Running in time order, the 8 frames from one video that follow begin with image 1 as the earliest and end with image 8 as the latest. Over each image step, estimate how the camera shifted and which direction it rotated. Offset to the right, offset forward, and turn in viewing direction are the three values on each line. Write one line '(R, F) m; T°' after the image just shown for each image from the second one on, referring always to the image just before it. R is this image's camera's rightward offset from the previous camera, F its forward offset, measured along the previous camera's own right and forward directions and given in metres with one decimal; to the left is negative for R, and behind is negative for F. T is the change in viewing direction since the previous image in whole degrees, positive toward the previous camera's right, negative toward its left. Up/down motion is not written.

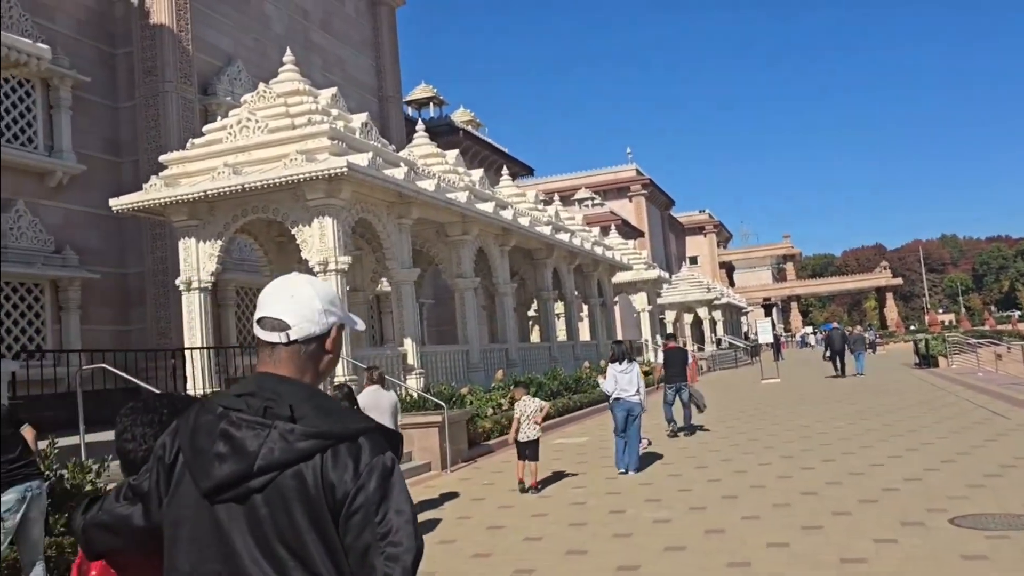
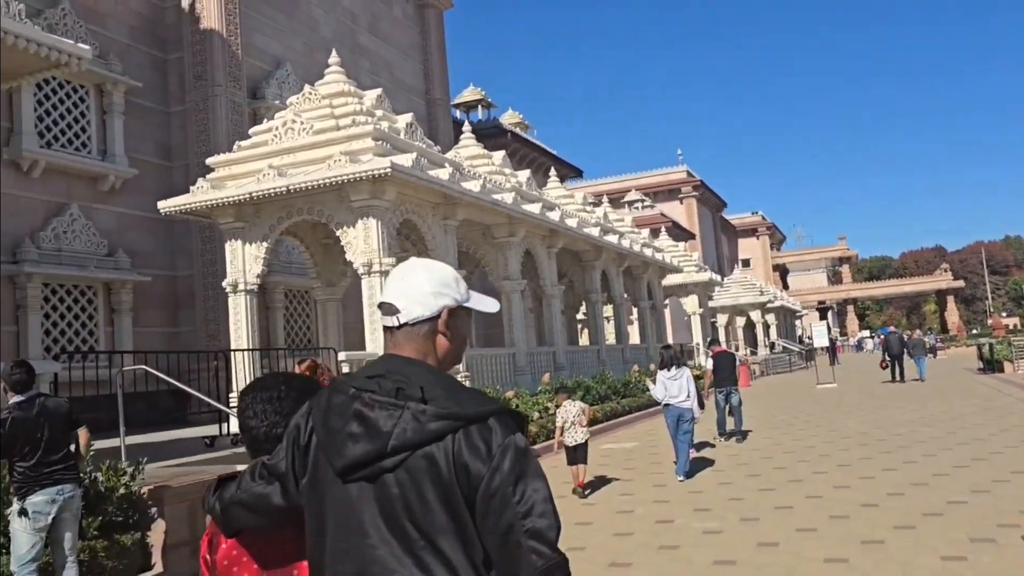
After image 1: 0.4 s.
(0.0, +0.2) m; -3°
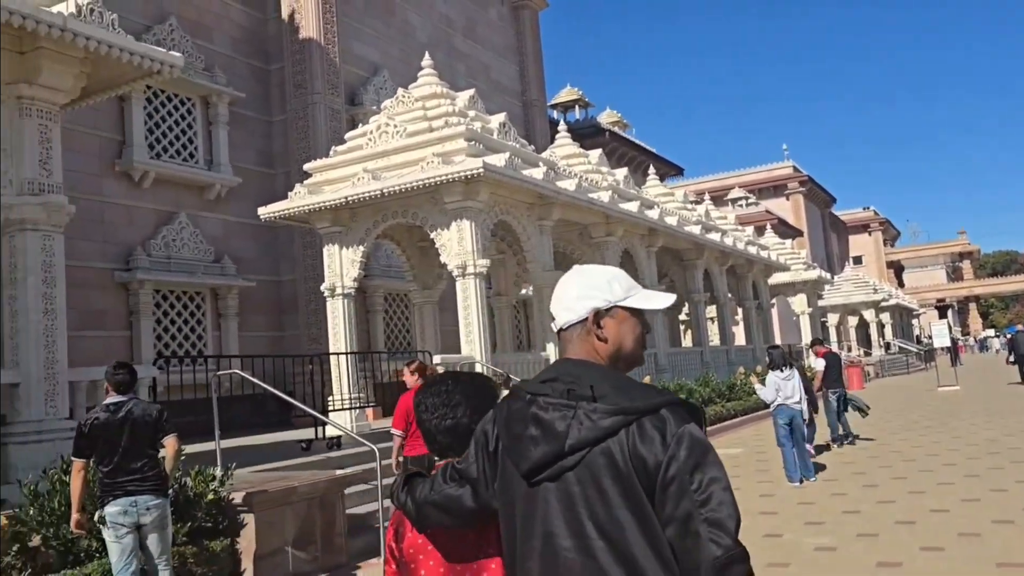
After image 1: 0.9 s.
(+0.1, +0.2) m; -6°
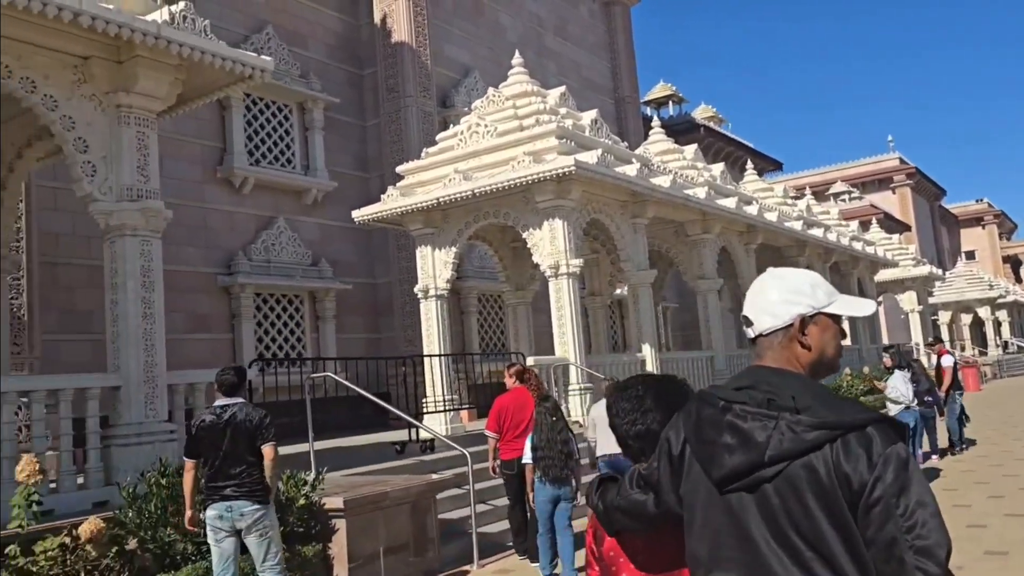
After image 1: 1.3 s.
(0.0, +0.2) m; -6°
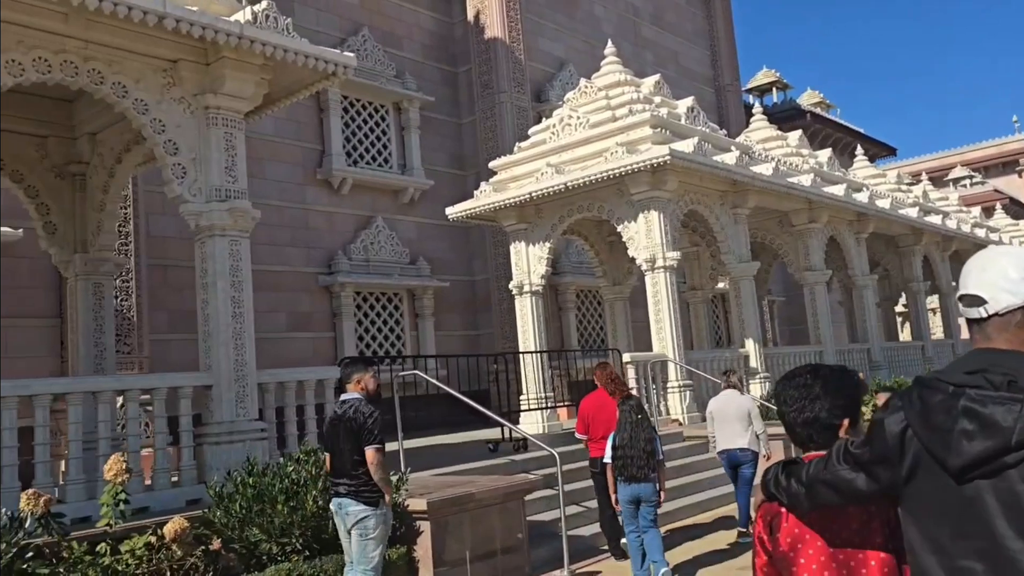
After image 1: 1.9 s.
(+0.1, +0.2) m; -7°
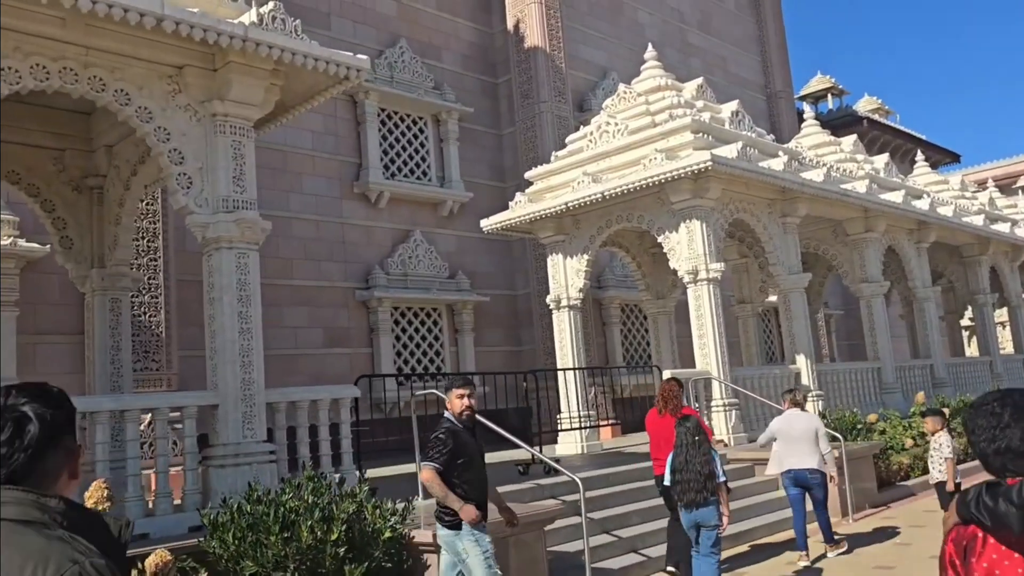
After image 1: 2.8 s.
(+0.2, +0.4) m; -3°
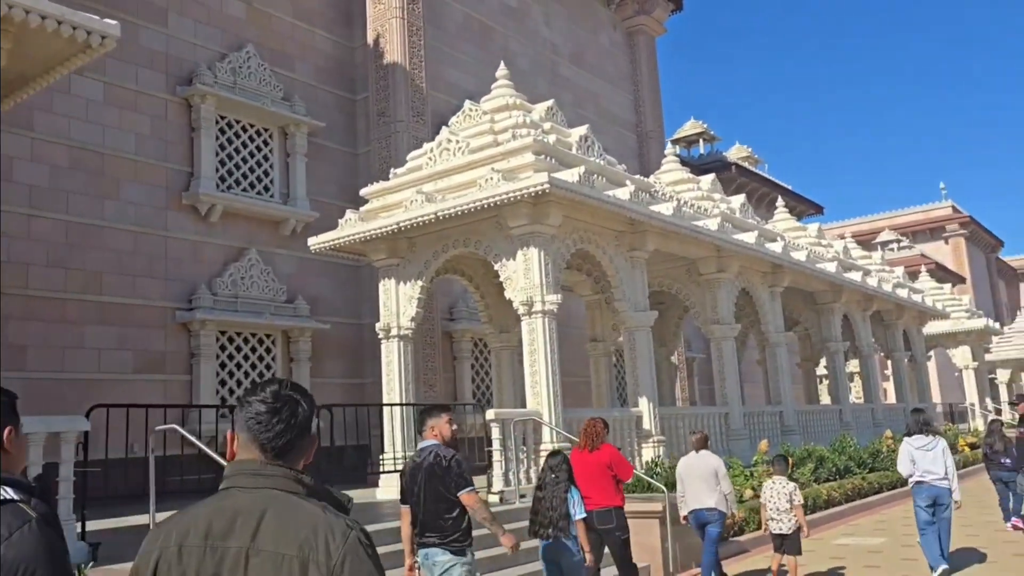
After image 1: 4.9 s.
(+0.7, +0.8) m; +7°
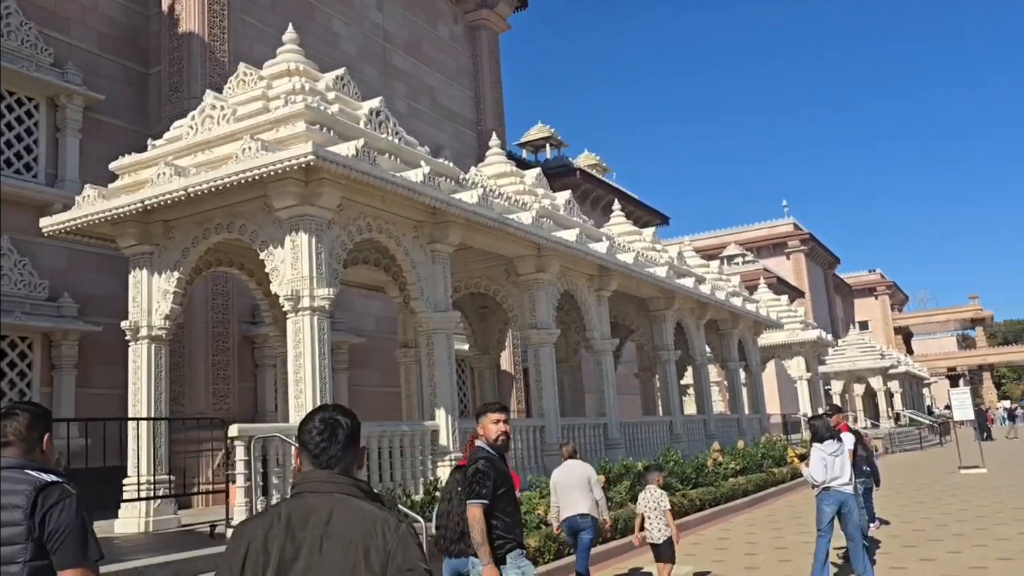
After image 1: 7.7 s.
(+0.9, +1.2) m; +8°
